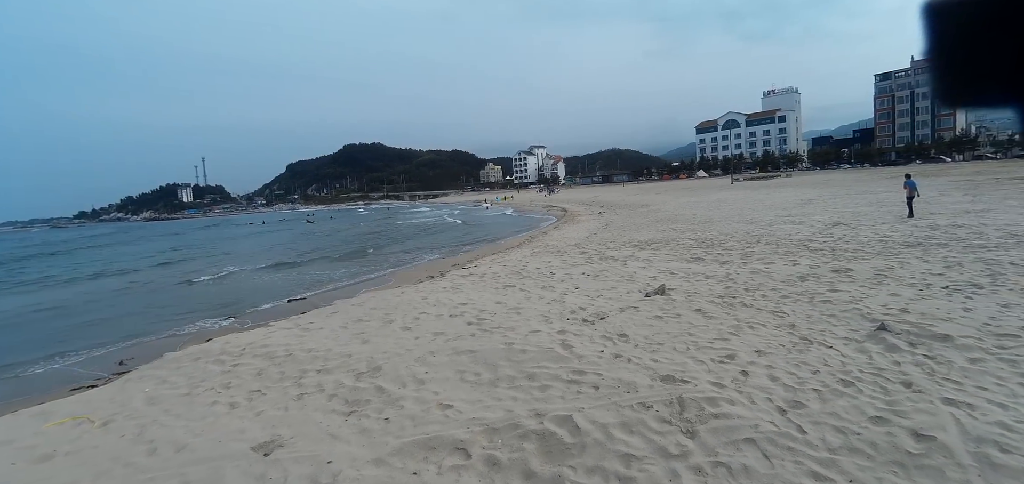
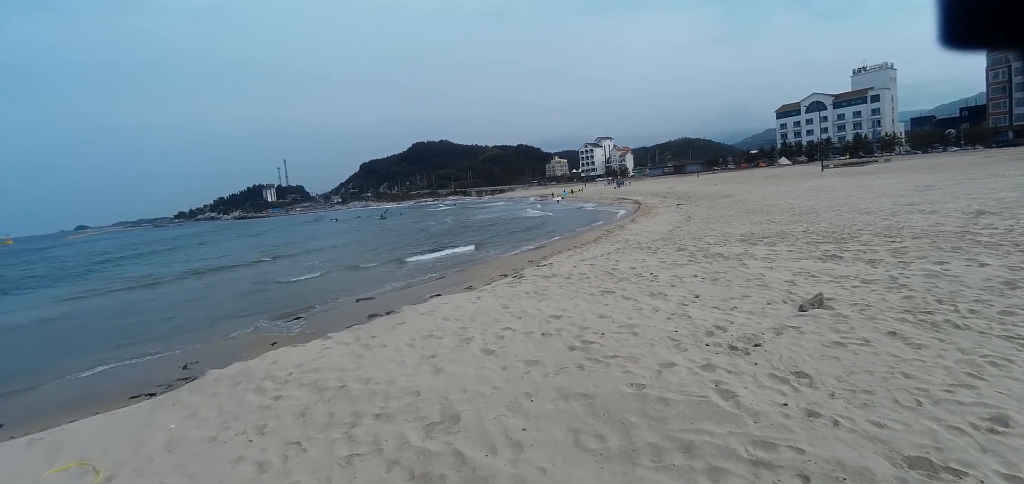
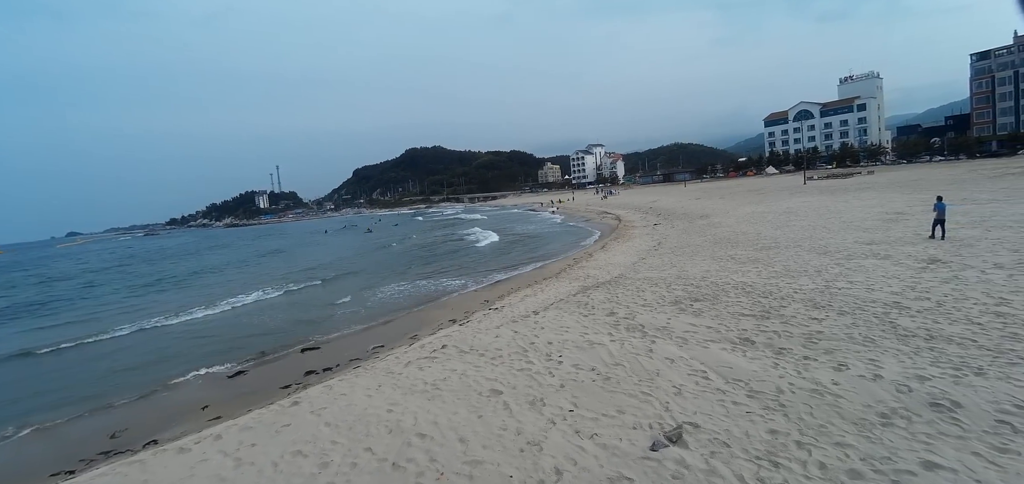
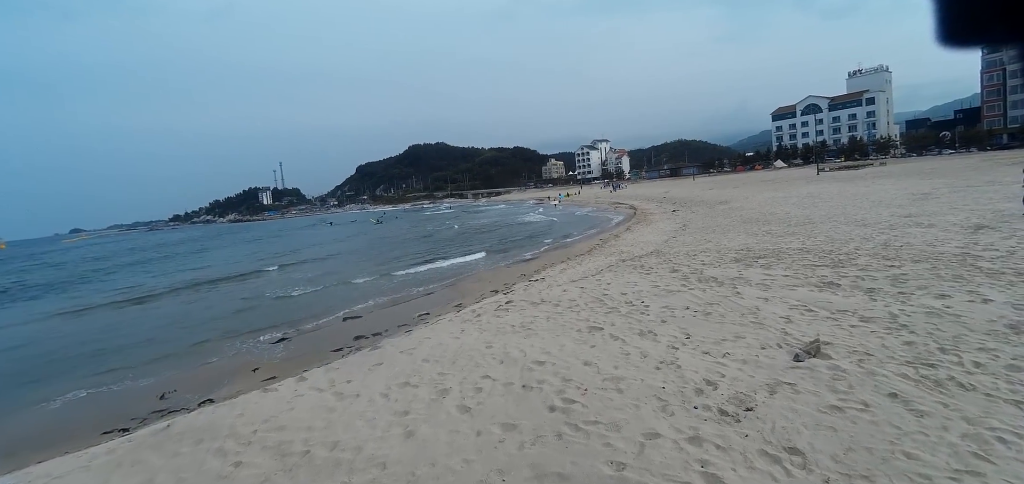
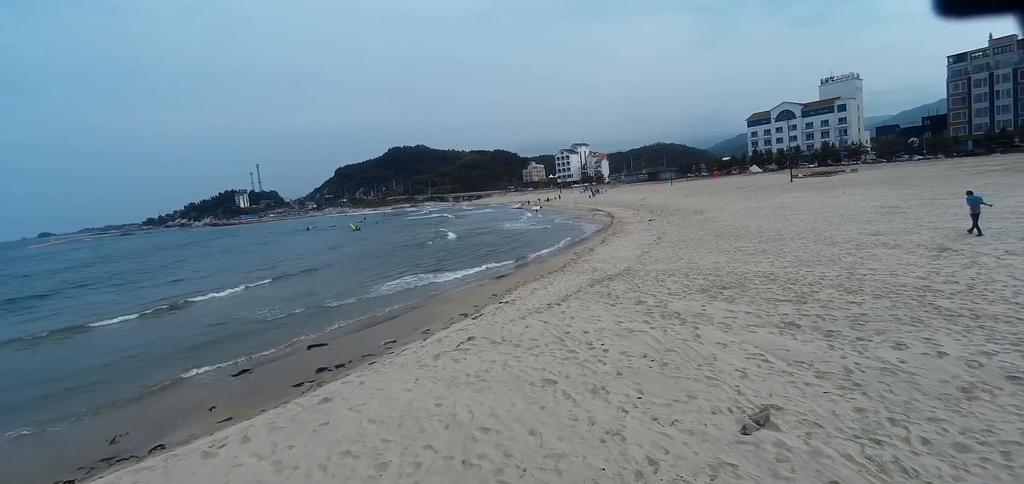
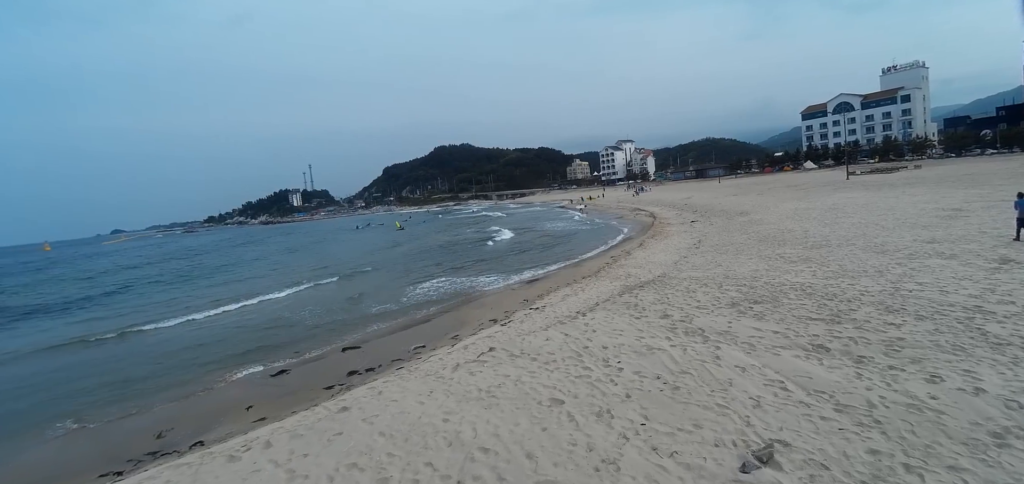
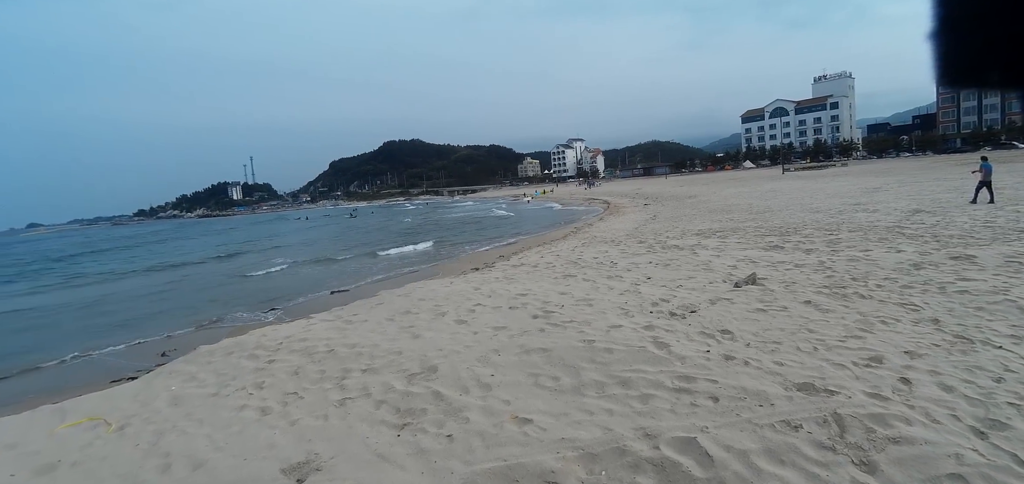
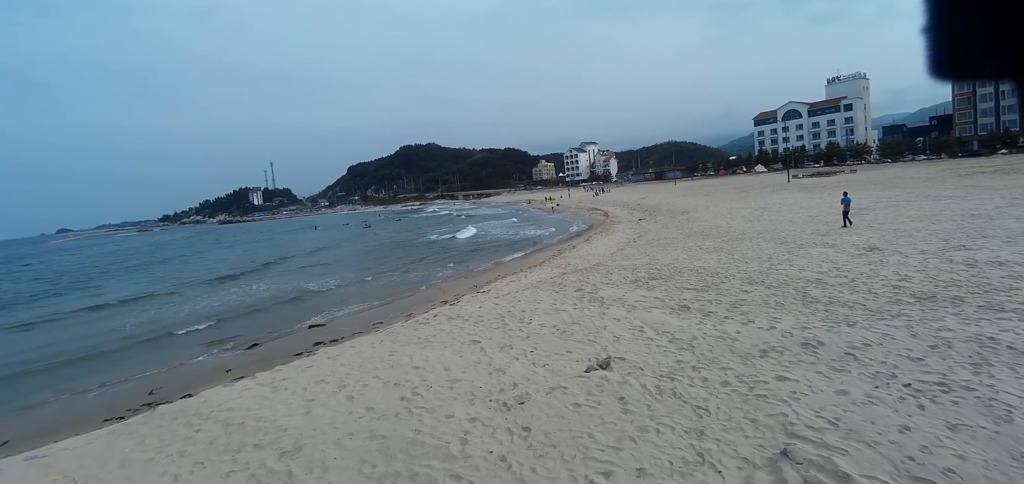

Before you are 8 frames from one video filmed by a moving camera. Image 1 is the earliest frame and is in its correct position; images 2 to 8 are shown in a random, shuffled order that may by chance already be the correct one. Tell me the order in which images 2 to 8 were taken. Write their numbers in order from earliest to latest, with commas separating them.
7, 2, 4, 5, 6, 3, 8
